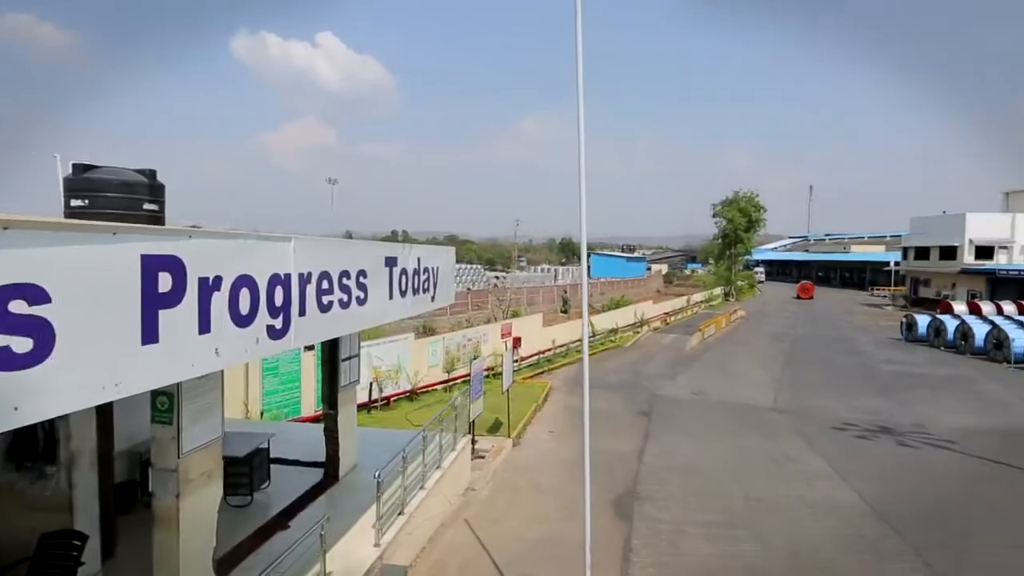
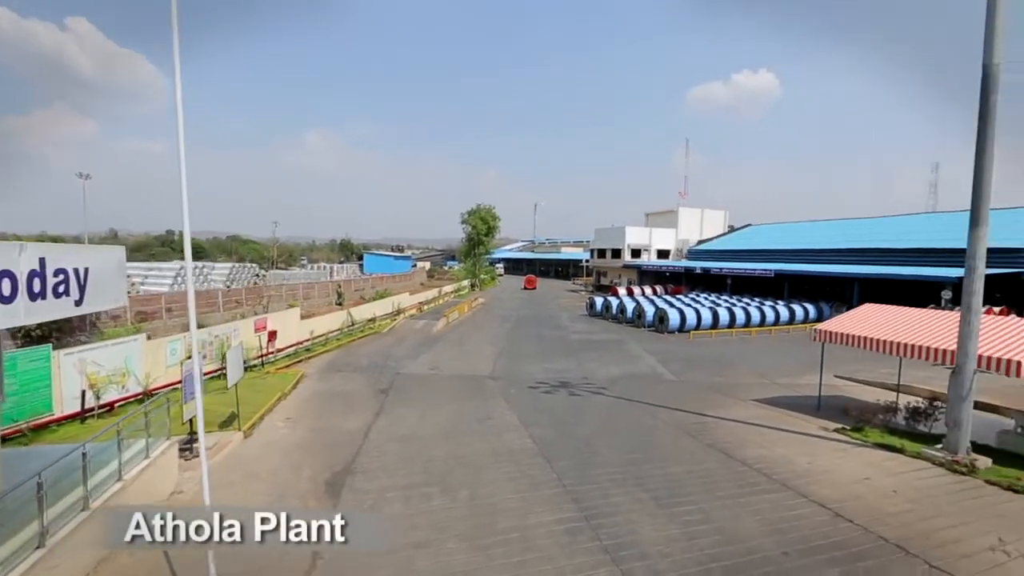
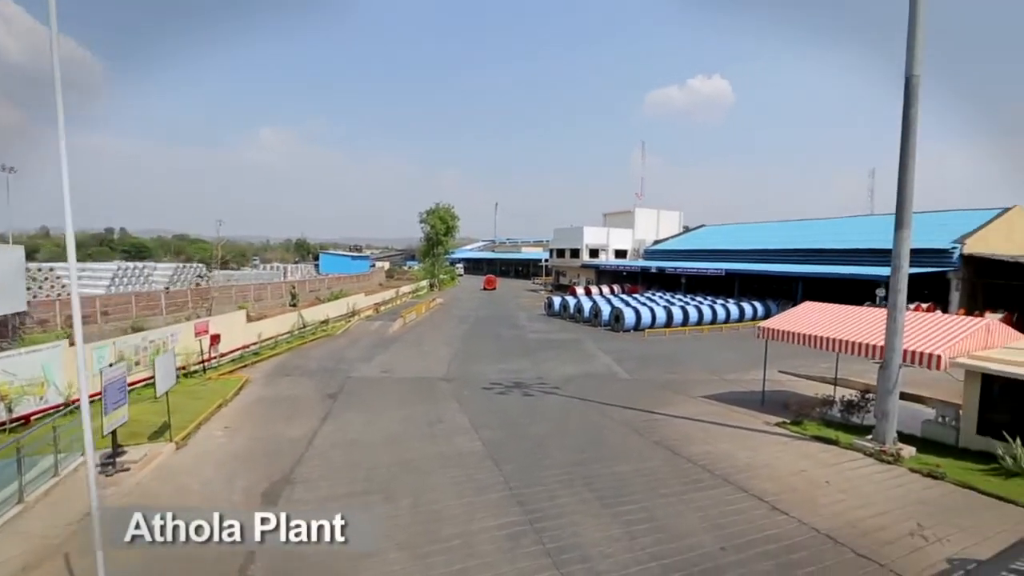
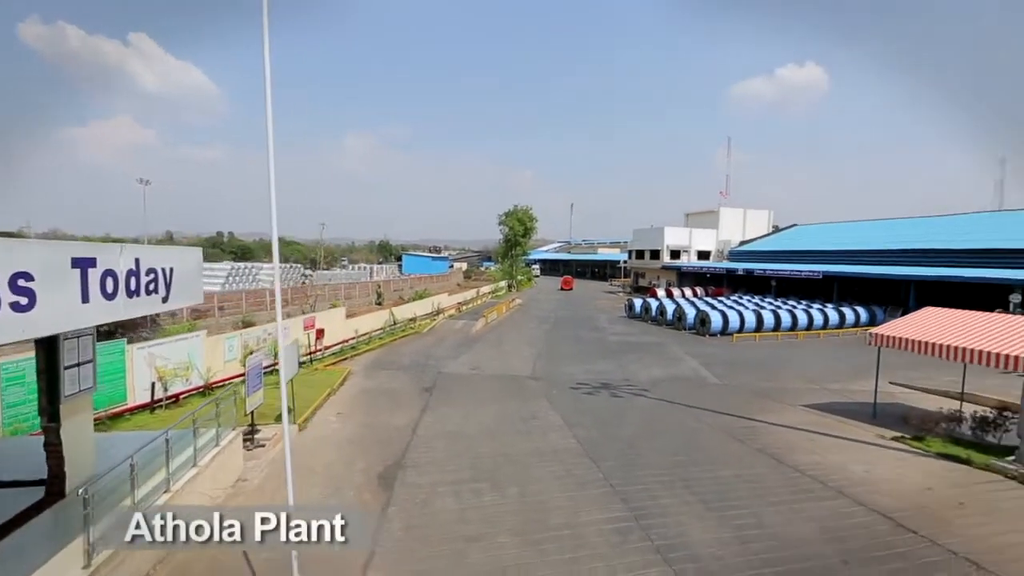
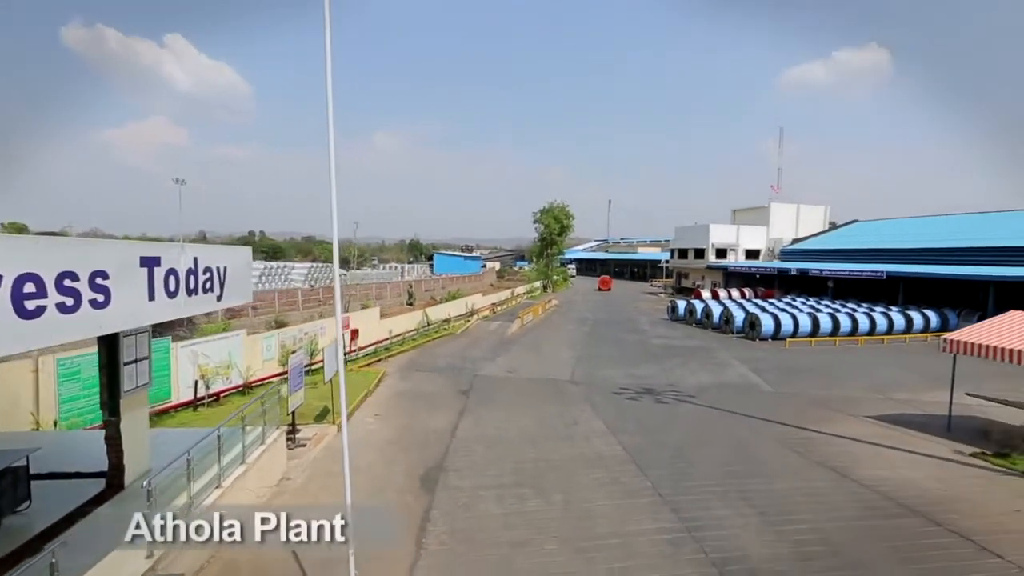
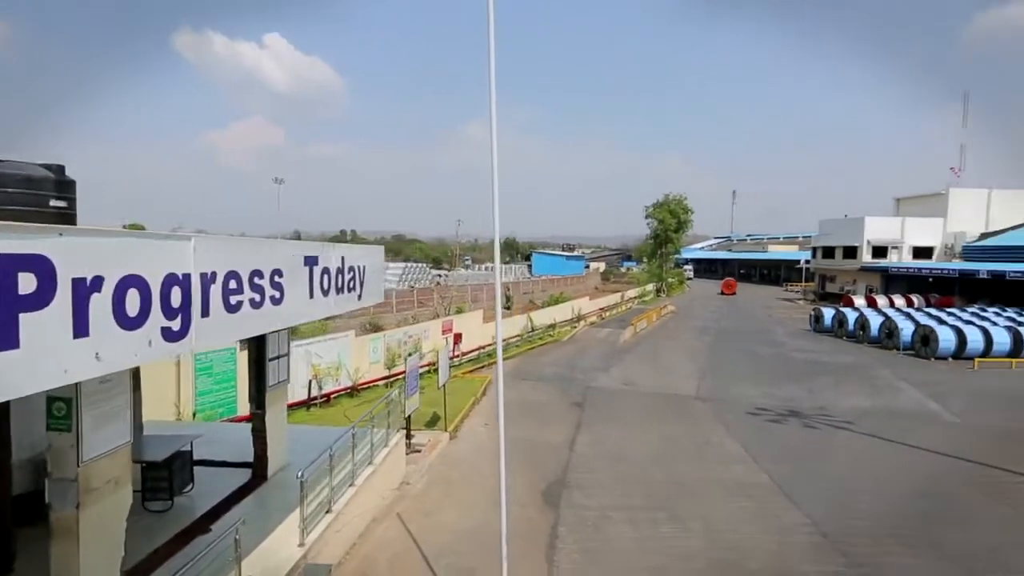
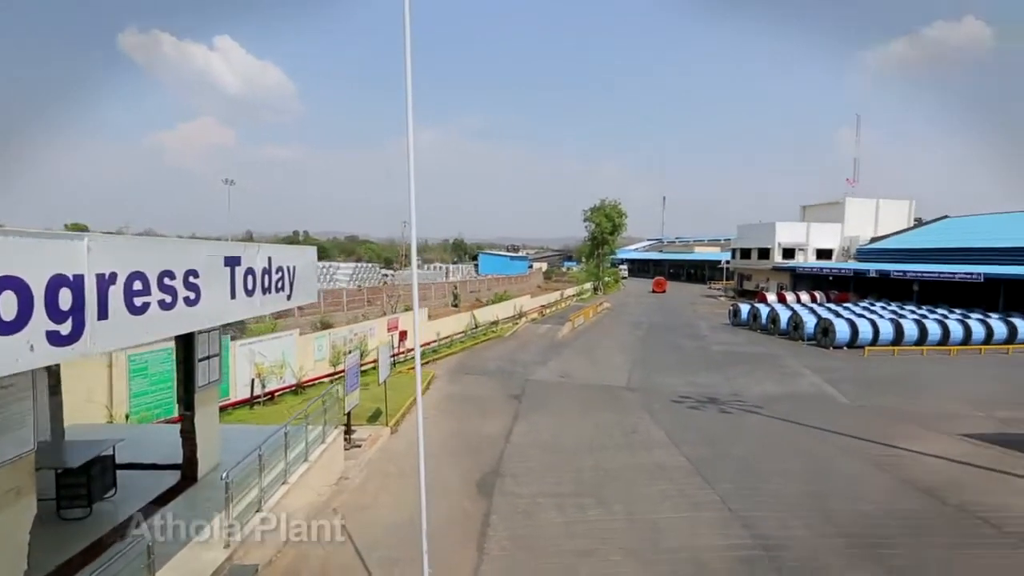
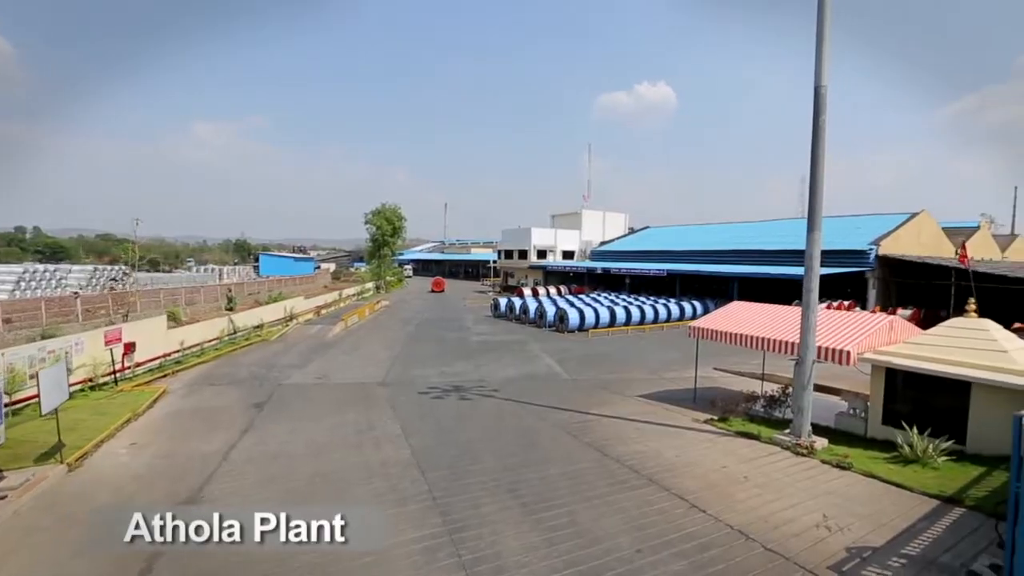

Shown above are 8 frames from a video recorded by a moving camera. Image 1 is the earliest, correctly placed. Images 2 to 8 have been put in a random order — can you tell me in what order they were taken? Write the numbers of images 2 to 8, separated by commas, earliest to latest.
6, 7, 5, 4, 2, 3, 8
